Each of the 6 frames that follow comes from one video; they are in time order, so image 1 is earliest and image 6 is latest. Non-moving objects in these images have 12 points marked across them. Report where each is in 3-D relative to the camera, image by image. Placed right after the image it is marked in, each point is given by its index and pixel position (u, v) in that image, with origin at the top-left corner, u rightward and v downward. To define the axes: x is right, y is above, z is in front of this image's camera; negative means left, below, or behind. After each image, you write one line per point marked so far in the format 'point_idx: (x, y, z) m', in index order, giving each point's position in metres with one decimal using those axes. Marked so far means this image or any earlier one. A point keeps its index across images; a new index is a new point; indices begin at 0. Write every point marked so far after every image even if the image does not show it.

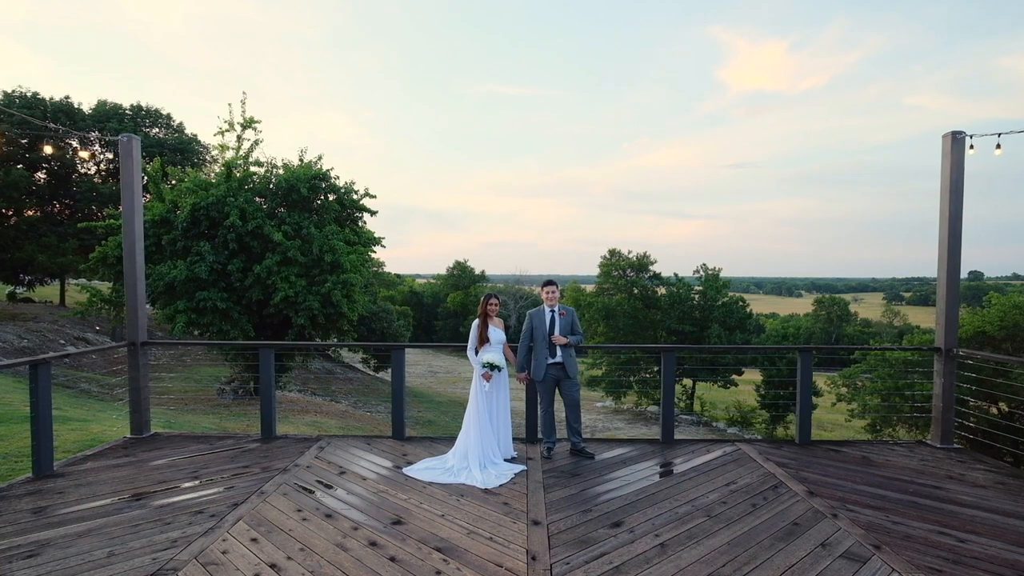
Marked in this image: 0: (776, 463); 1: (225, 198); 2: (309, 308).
0: (+1.9, -1.3, +4.5) m
1: (-6.7, +2.1, +14.2) m
2: (-4.7, -0.5, +14.0) m
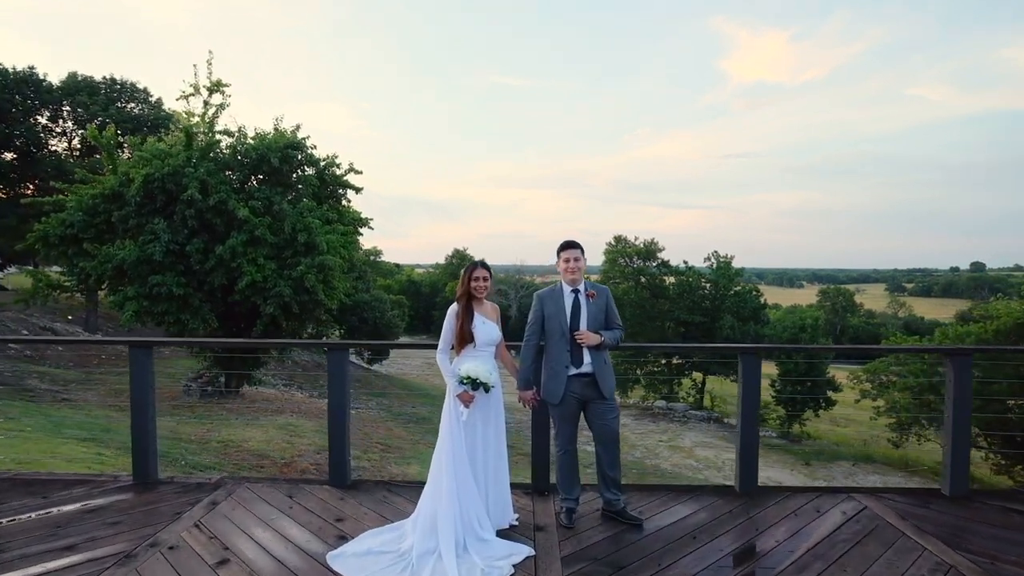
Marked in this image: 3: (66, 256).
0: (+1.9, -1.1, +2.7) m
1: (-6.7, +2.4, +12.4) m
2: (-4.7, -0.2, +12.3) m
3: (-9.4, +0.7, +12.8) m
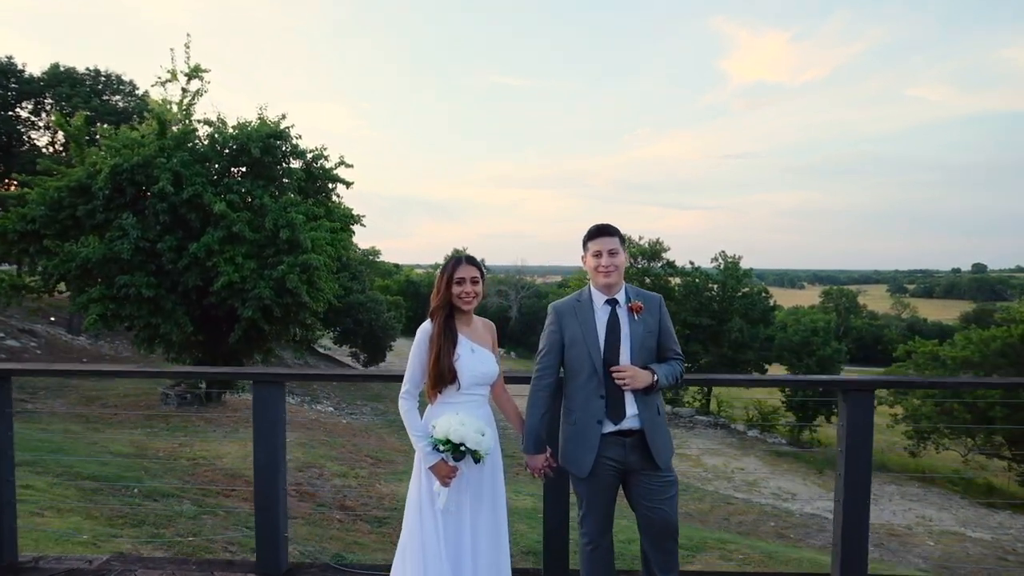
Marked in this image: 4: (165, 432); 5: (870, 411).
0: (+1.9, -1.2, +1.7) m
1: (-6.6, +2.4, +11.4) m
2: (-4.7, -0.2, +11.3) m
3: (-9.4, +0.7, +11.8) m
4: (-6.4, -2.6, +11.3) m
5: (+1.4, -0.5, +2.5) m
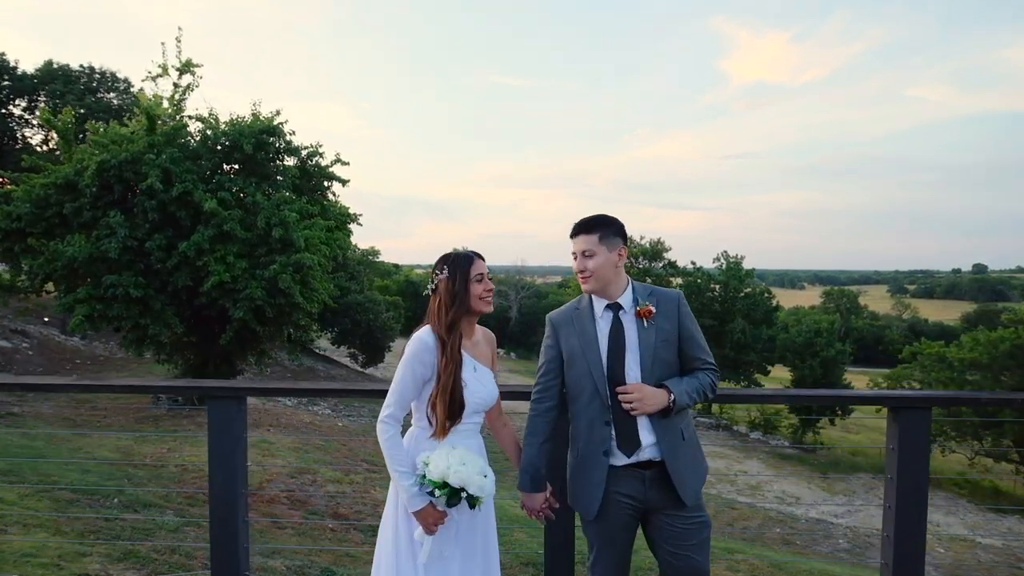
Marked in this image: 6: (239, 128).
0: (+1.9, -1.2, +1.4) m
1: (-6.7, +2.4, +11.1) m
2: (-4.7, -0.2, +11.0) m
3: (-9.4, +0.7, +11.5) m
4: (-6.4, -2.6, +11.0) m
5: (+1.4, -0.5, +2.1) m
6: (-5.2, +3.1, +11.7) m
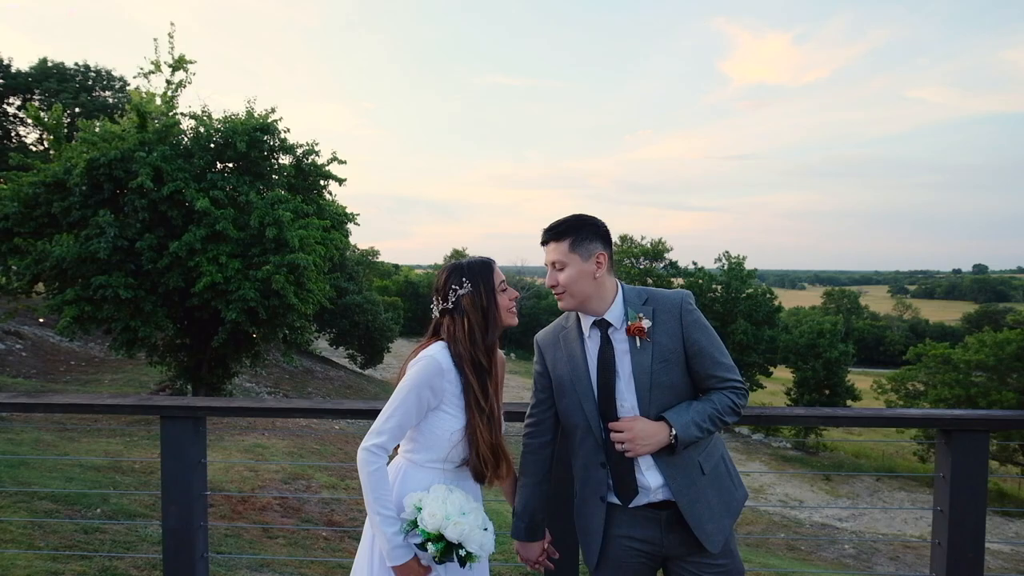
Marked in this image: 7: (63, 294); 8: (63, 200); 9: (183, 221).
0: (+1.9, -1.2, +1.1) m
1: (-6.7, +2.4, +10.8) m
2: (-4.7, -0.2, +10.7) m
3: (-9.4, +0.6, +11.2) m
4: (-6.4, -2.7, +10.7) m
5: (+1.4, -0.5, +1.9) m
6: (-5.2, +3.1, +11.5) m
7: (-7.6, -0.1, +10.4) m
8: (-7.9, +1.6, +10.8) m
9: (-5.8, +1.2, +10.8) m
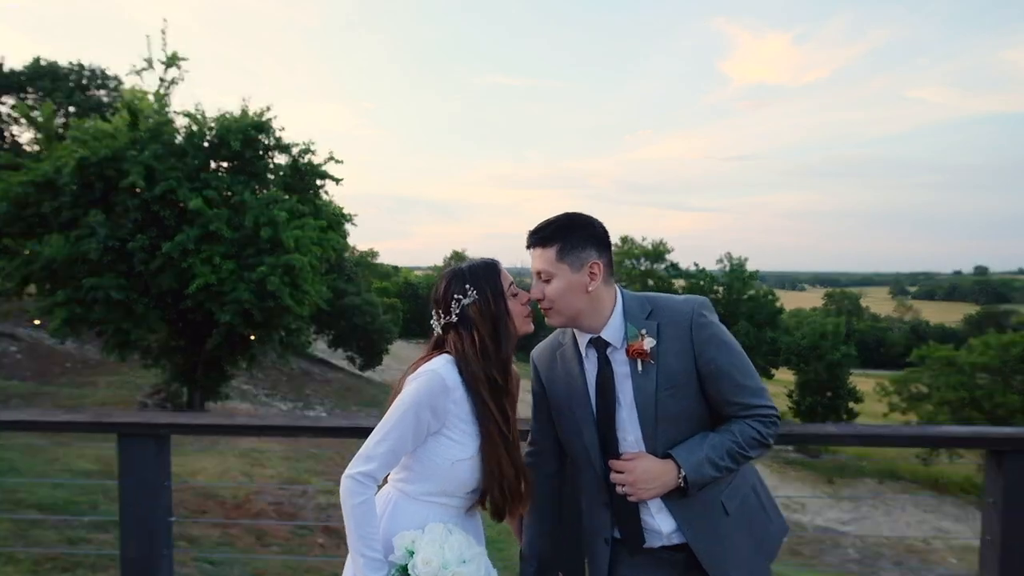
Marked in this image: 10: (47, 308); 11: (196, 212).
0: (+1.9, -1.2, +1.0) m
1: (-6.7, +2.4, +10.6) m
2: (-4.7, -0.2, +10.5) m
3: (-9.4, +0.6, +11.1) m
4: (-6.4, -2.7, +10.5) m
5: (+1.4, -0.5, +1.7) m
6: (-5.3, +3.0, +11.3) m
7: (-7.6, -0.1, +10.2) m
8: (-7.9, +1.5, +10.6) m
9: (-5.8, +1.2, +10.6) m
10: (-7.8, -0.3, +10.3) m
11: (-5.4, +1.3, +10.4) m
